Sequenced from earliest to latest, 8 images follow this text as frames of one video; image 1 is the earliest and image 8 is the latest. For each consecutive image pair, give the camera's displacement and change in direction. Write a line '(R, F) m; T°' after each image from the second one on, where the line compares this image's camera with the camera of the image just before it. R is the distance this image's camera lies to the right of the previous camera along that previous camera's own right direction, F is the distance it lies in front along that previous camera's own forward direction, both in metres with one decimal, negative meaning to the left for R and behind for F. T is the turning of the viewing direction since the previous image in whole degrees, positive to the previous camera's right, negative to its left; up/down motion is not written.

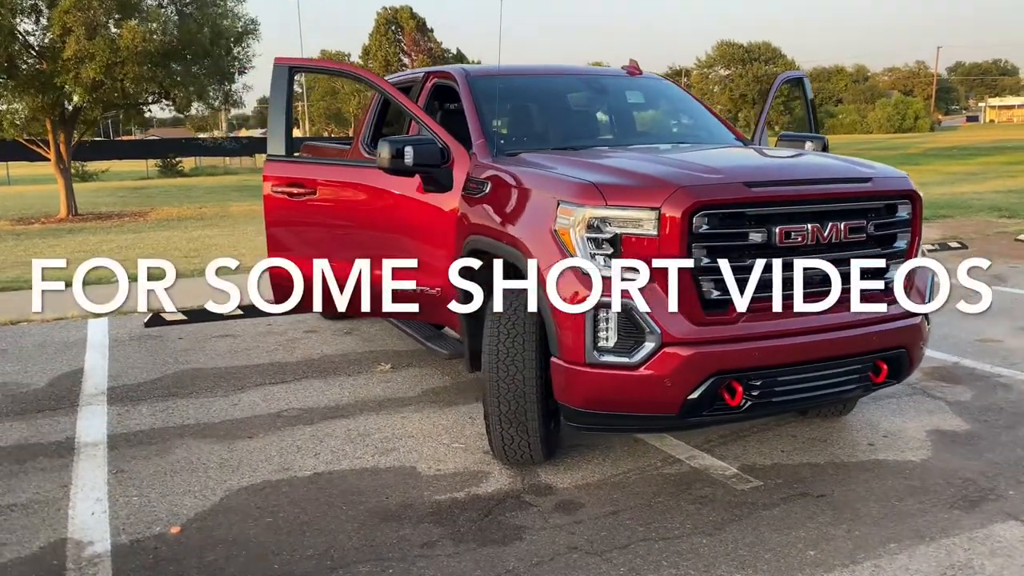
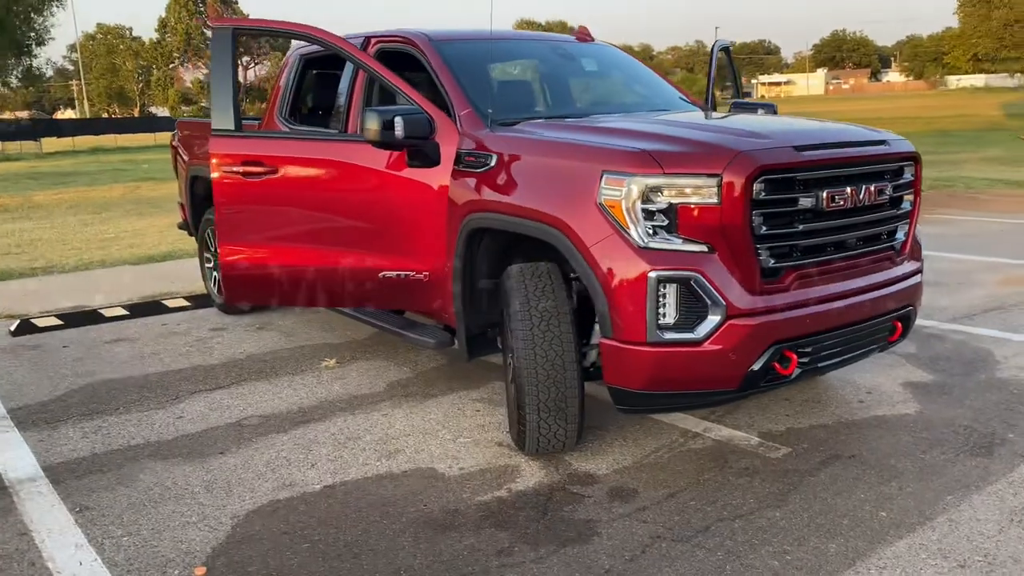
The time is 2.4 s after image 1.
(-0.9, +0.4) m; +13°
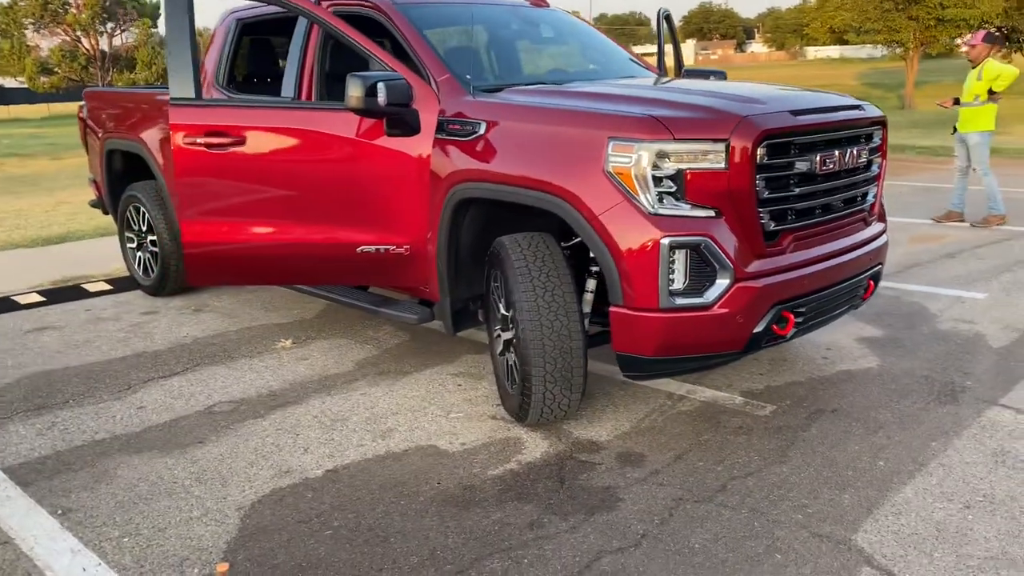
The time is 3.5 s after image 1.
(-0.5, +0.1) m; +8°
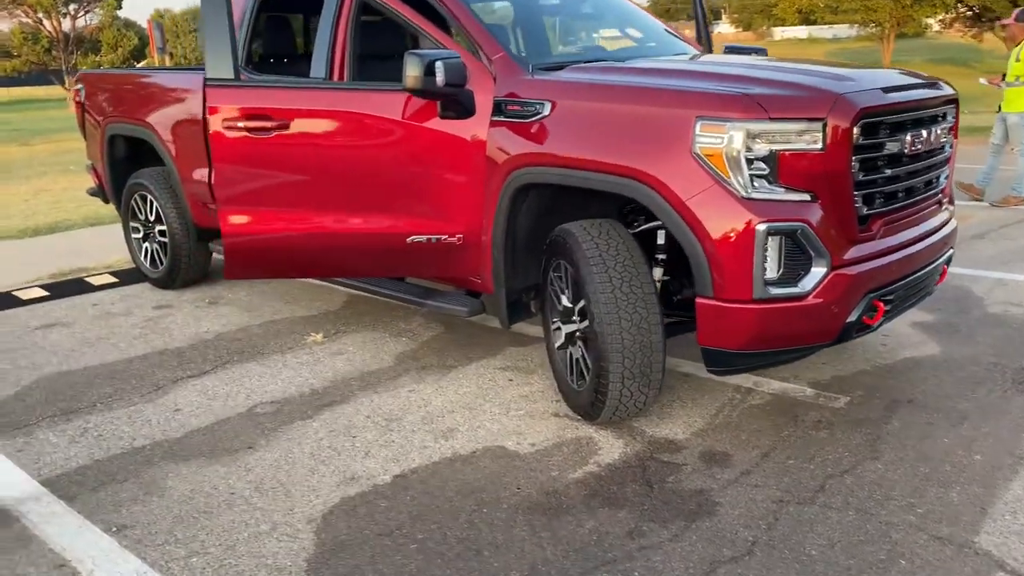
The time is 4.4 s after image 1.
(-0.4, +0.2) m; +2°
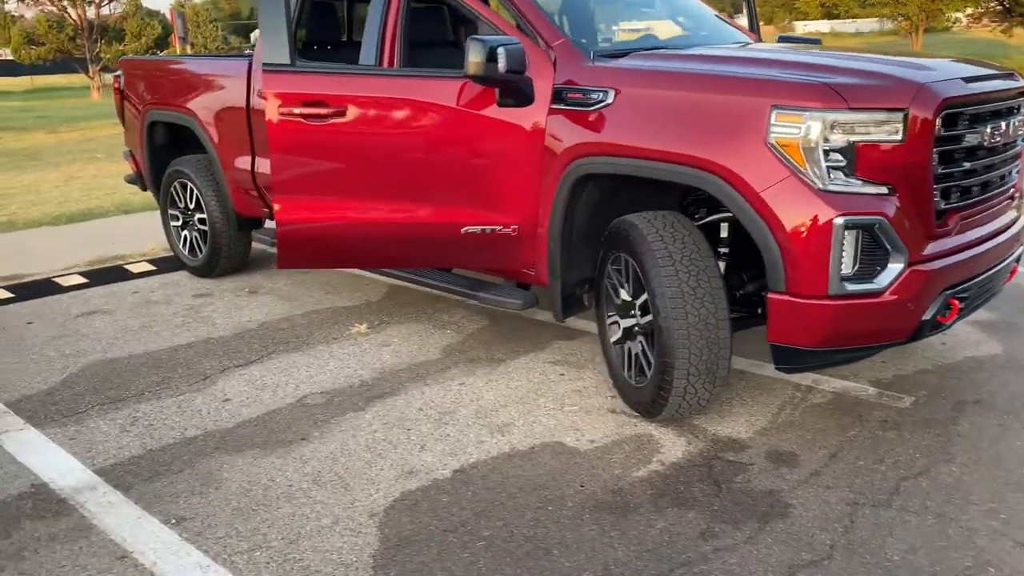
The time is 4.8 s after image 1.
(-0.2, +0.1) m; -1°
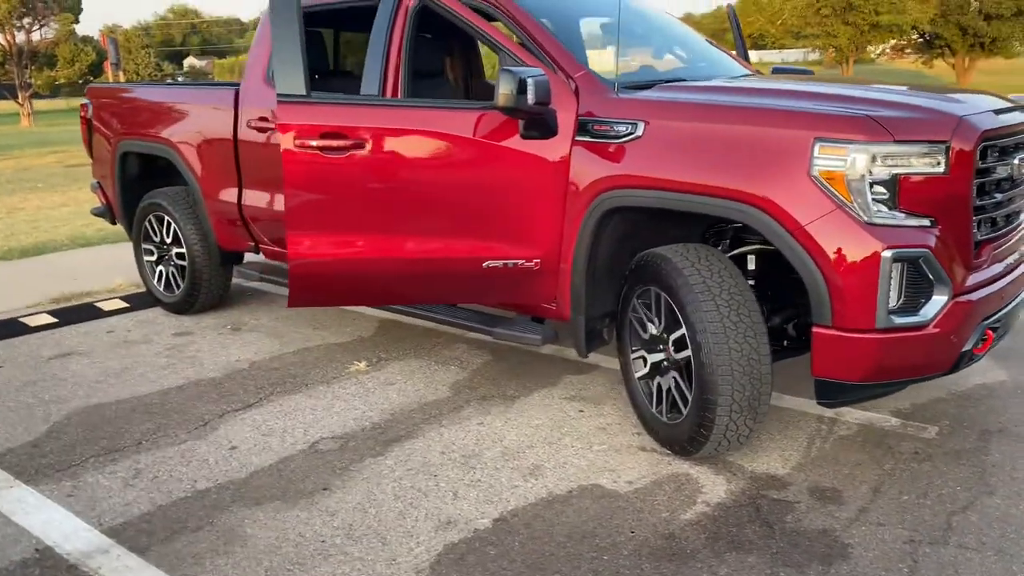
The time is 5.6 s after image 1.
(-0.3, +0.1) m; +4°
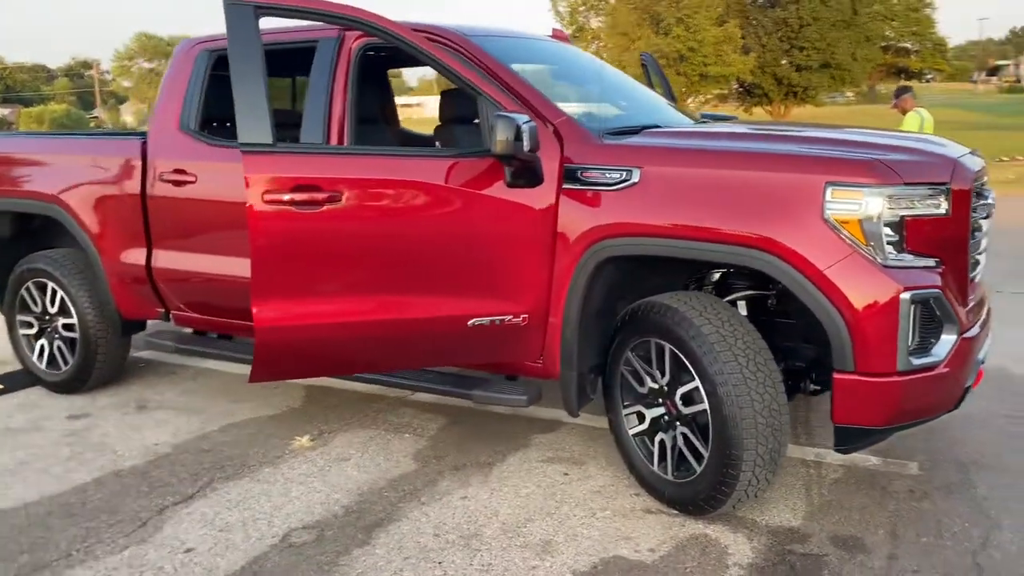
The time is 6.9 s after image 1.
(-0.6, +0.3) m; +11°
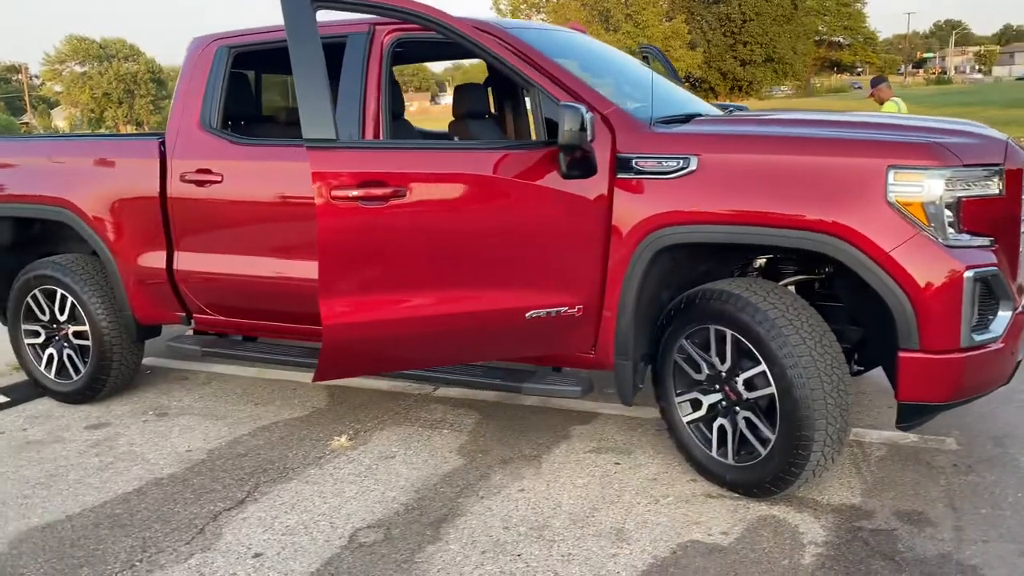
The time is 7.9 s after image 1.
(-0.4, 0.0) m; +3°
